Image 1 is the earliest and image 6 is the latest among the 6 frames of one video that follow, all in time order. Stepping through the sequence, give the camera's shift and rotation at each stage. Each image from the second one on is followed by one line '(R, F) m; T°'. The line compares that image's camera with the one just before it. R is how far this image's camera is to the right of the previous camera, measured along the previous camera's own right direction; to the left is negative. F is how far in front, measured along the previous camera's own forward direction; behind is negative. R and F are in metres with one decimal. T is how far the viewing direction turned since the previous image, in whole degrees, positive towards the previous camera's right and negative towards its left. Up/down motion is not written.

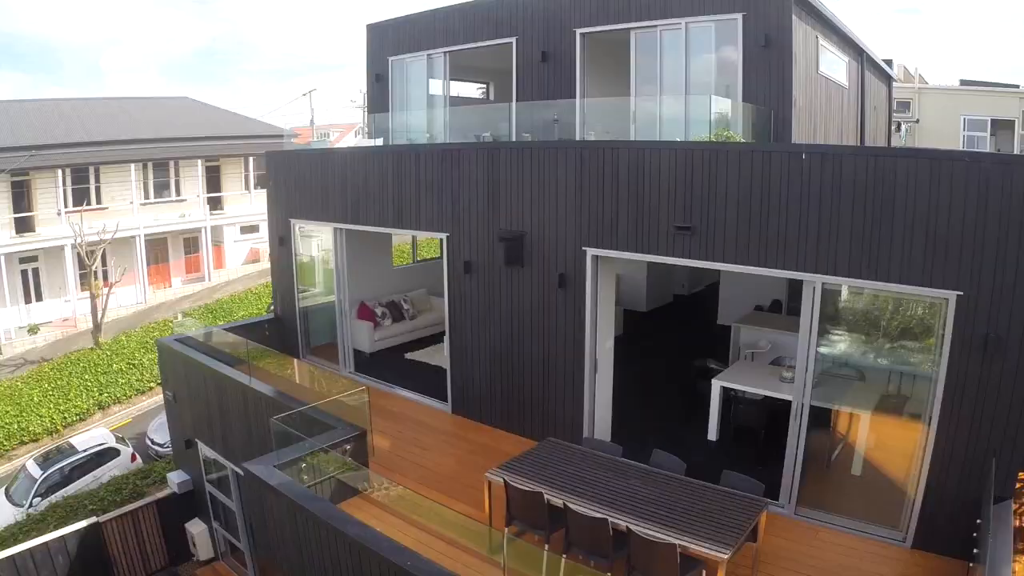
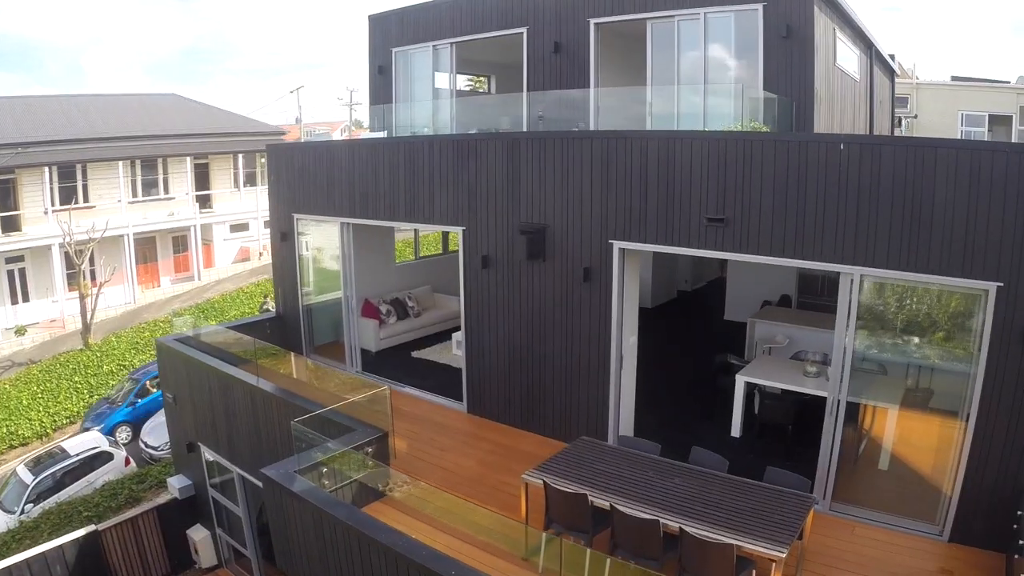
(-0.4, +0.2) m; +1°
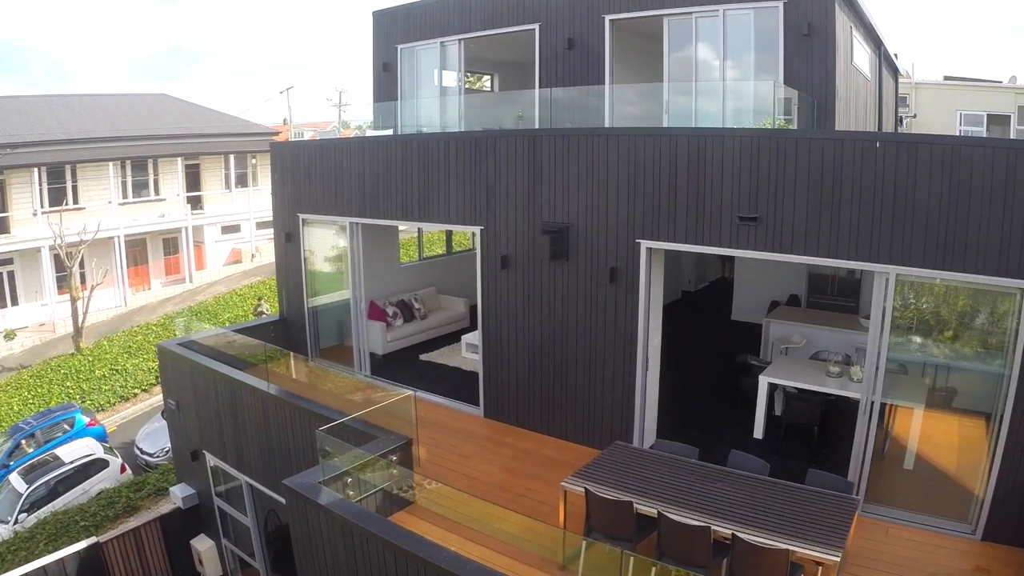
(-0.3, +0.2) m; +1°
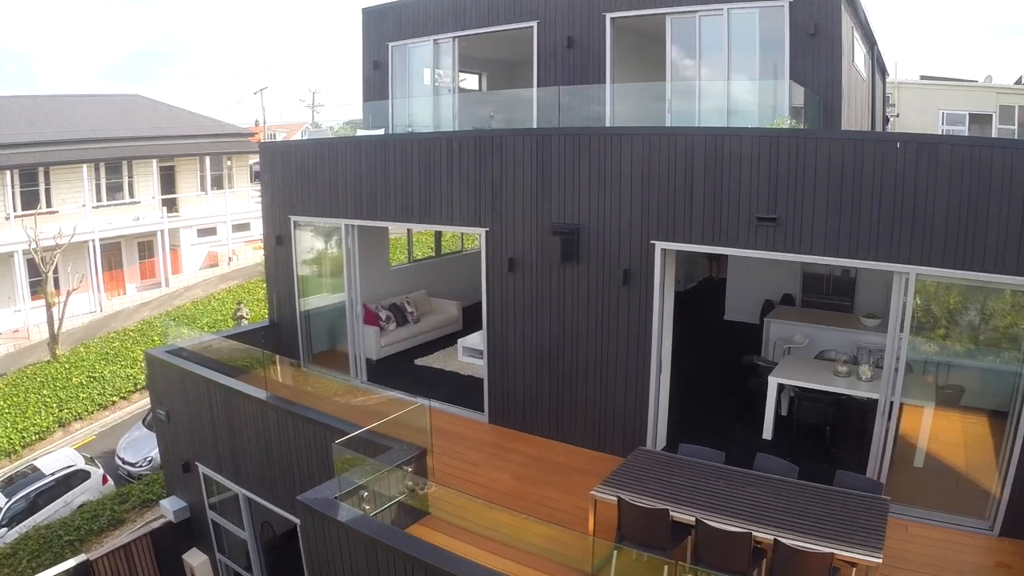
(-0.3, +0.2) m; +2°
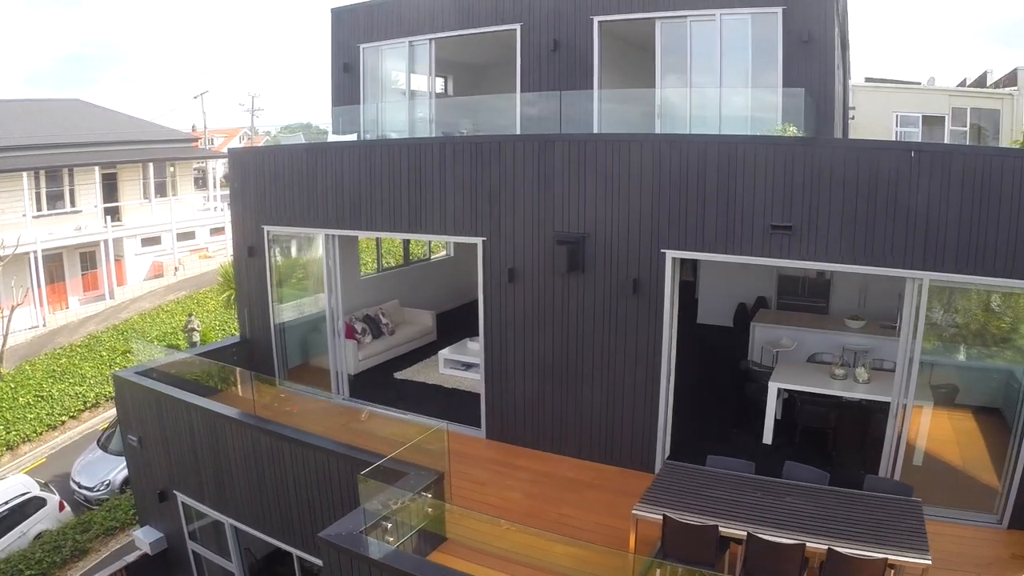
(-0.5, +0.3) m; +4°
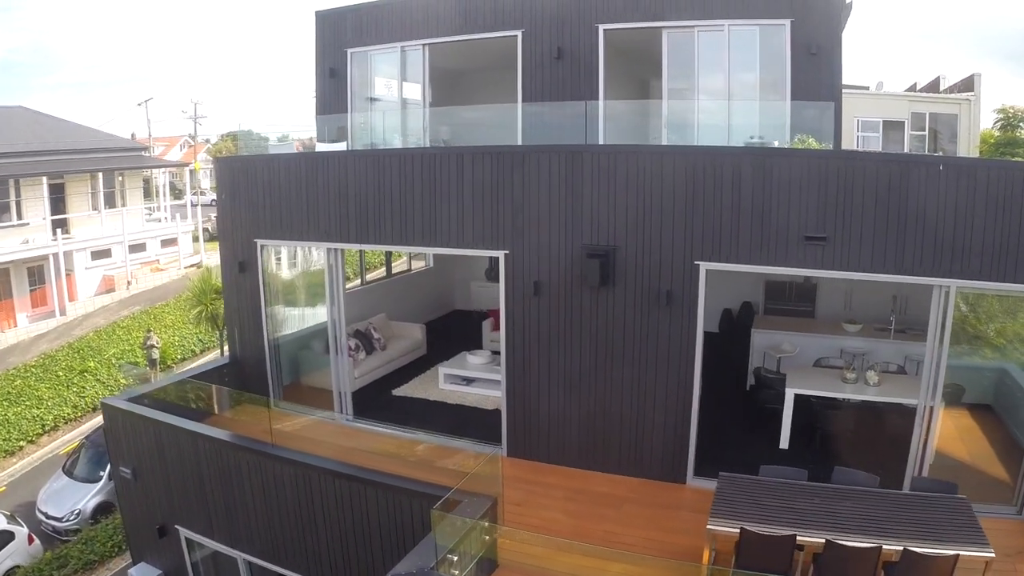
(-0.7, +0.2) m; +4°
